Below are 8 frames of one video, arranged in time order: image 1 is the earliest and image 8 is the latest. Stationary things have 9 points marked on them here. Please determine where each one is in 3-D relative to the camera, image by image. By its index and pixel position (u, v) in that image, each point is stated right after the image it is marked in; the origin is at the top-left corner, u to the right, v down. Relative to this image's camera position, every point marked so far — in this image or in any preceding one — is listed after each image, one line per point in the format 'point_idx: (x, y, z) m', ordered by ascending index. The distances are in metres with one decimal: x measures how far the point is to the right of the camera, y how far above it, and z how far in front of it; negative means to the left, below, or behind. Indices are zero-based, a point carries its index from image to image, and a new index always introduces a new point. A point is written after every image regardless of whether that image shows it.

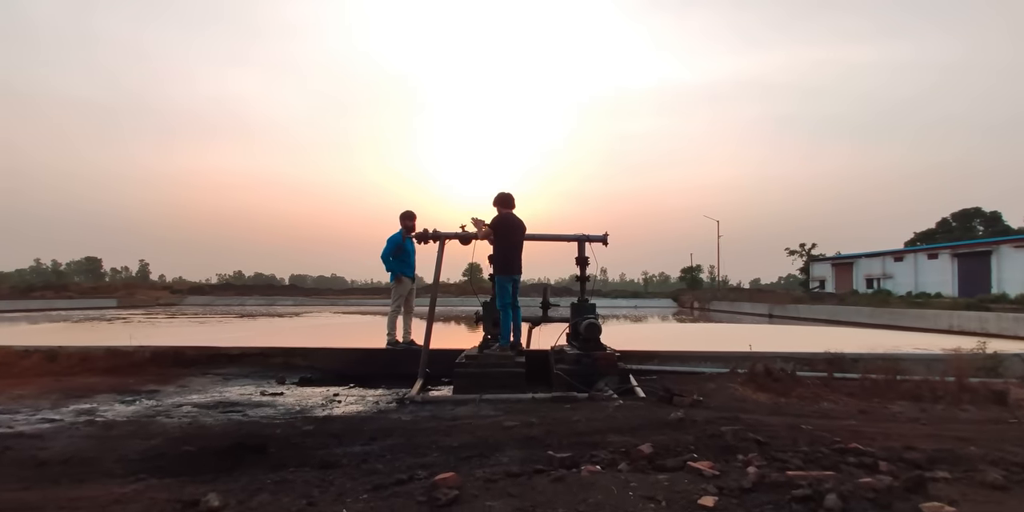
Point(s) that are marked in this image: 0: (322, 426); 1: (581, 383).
0: (-1.2, -1.1, +3.8) m
1: (+0.6, -1.1, +5.0) m
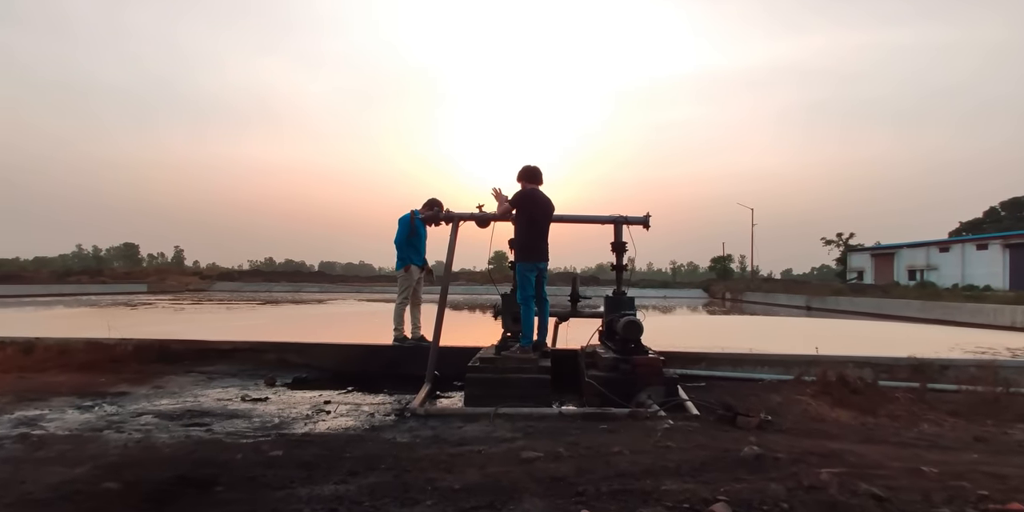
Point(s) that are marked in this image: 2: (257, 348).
0: (-1.1, -1.0, +3.0) m
1: (+0.8, -1.0, +4.1) m
2: (-2.6, -0.9, +5.7) m
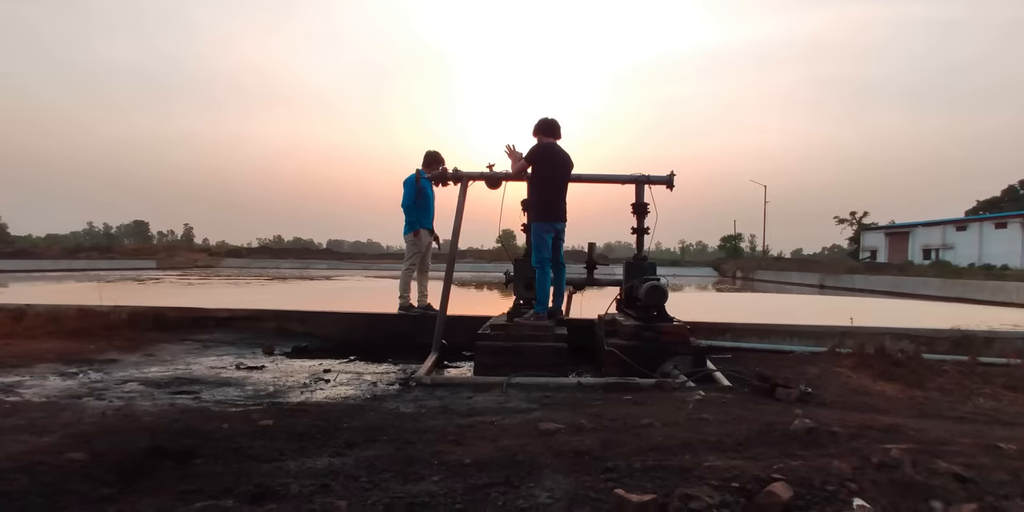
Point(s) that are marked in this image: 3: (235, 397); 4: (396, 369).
0: (-1.1, -0.8, +2.7) m
1: (+0.9, -0.7, +3.8) m
2: (-2.4, -0.6, +5.4) m
3: (-1.6, -0.8, +3.2) m
4: (-0.8, -0.8, +4.2) m
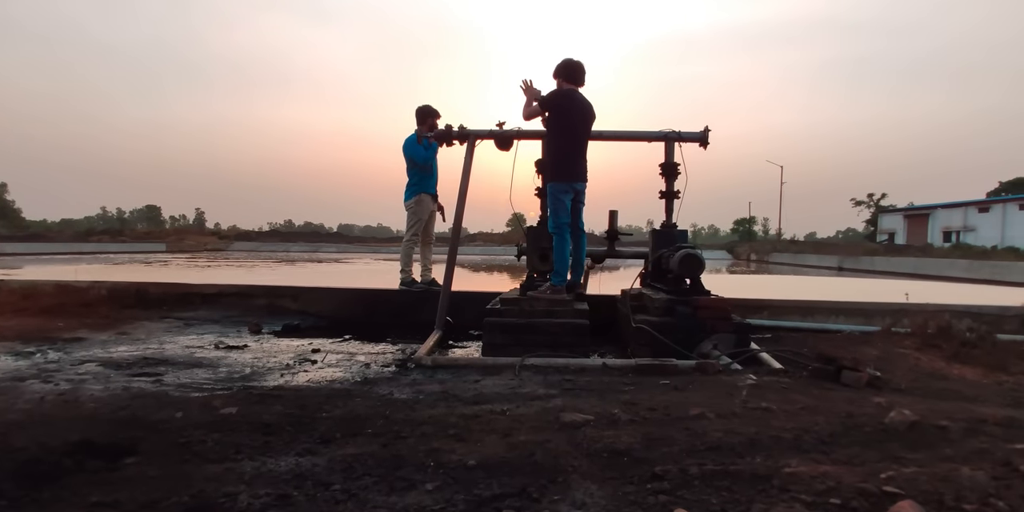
0: (-1.0, -0.6, +2.2) m
1: (+0.9, -0.5, +3.3) m
2: (-2.3, -0.3, +5.0) m
3: (-1.5, -0.6, +2.8) m
4: (-0.8, -0.6, +3.7) m
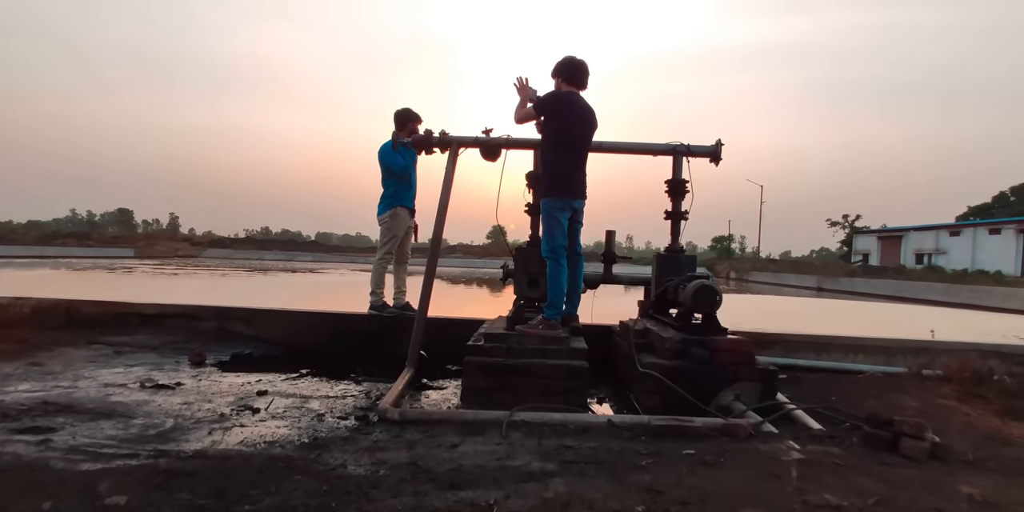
0: (-1.0, -0.7, +1.6) m
1: (+0.9, -0.7, +2.8) m
2: (-2.5, -0.4, +4.4) m
3: (-1.6, -0.7, +2.2) m
4: (-0.8, -0.7, +3.1) m
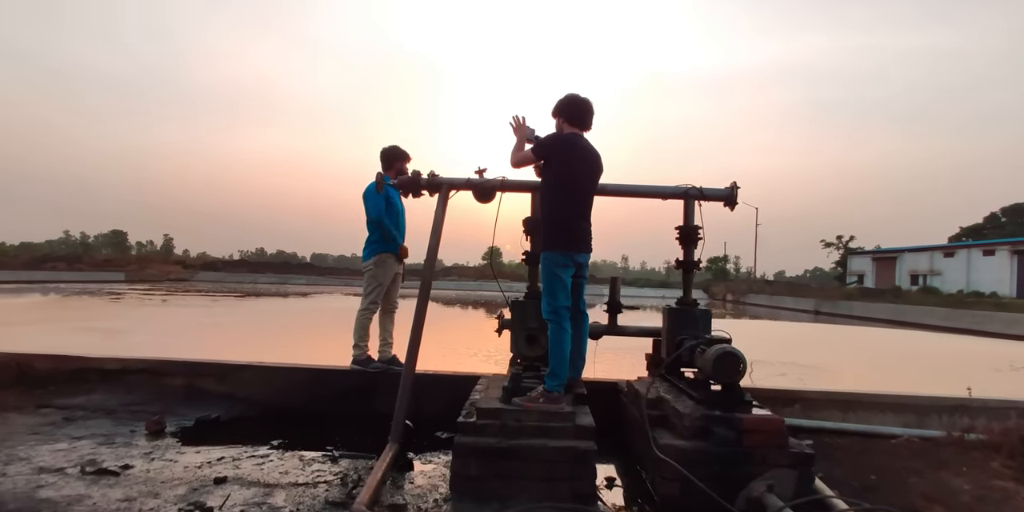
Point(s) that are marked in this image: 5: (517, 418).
0: (-1.0, -0.9, +1.3) m
1: (+0.9, -0.9, +2.4) m
2: (-2.5, -0.8, +4.0) m
3: (-1.6, -1.0, +1.8) m
4: (-0.9, -1.0, +2.7) m
5: (0.0, -0.7, +2.6) m
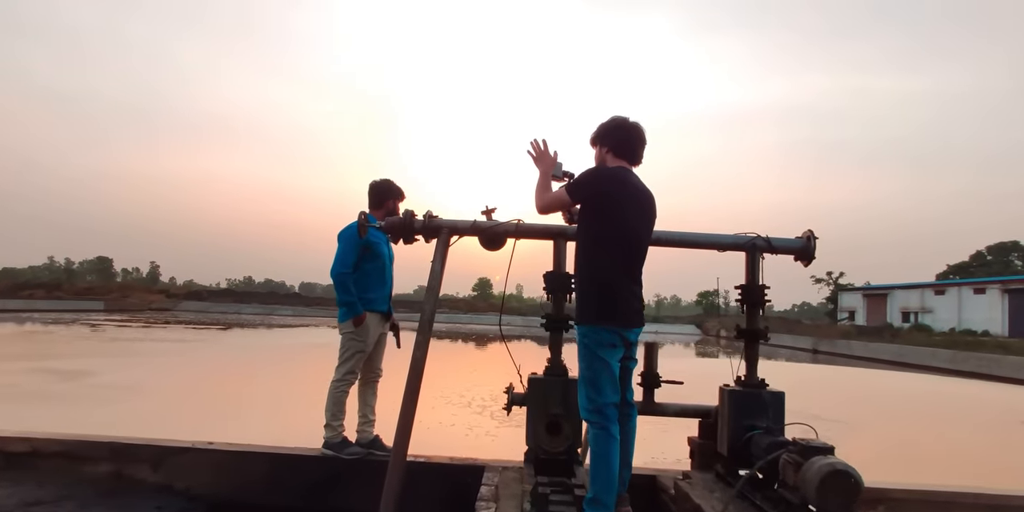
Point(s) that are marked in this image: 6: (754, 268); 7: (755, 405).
0: (-0.9, -1.1, +0.5) m
1: (+0.9, -1.2, +1.6) m
2: (-2.4, -1.1, +3.2) m
3: (-1.5, -1.2, +1.0) m
4: (-0.8, -1.3, +1.9) m
5: (+0.1, -1.0, +1.8) m
6: (+1.1, -0.1, +2.7) m
7: (+1.1, -0.7, +2.5) m
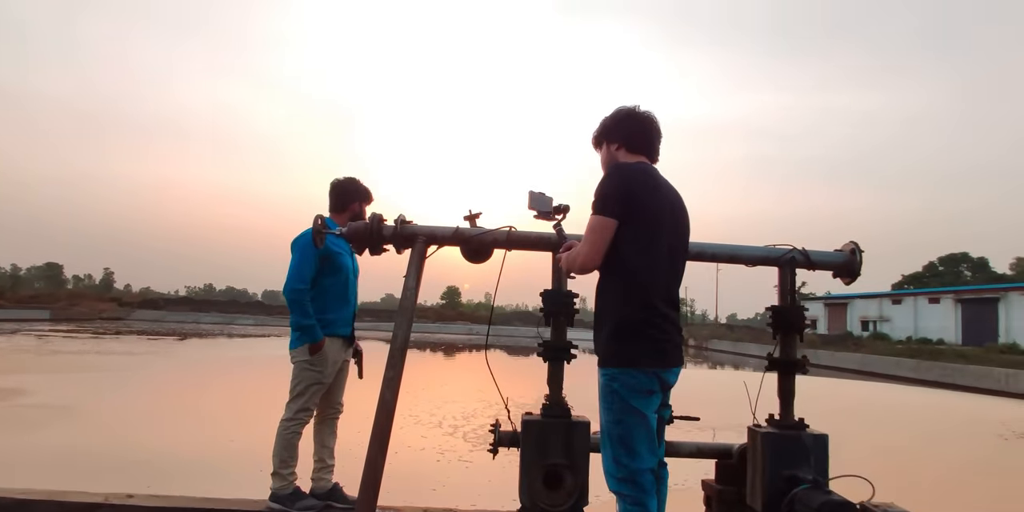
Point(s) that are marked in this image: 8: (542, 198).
0: (-0.8, -1.1, -0.1) m
1: (+1.0, -1.3, +1.2) m
2: (-2.5, -1.1, +2.5) m
3: (-1.4, -1.2, +0.4) m
4: (-0.8, -1.3, +1.4) m
5: (+0.1, -1.0, +1.3) m
6: (+1.1, -0.1, +2.3) m
7: (+1.1, -0.7, +2.1) m
8: (+0.2, +0.4, +2.0) m
